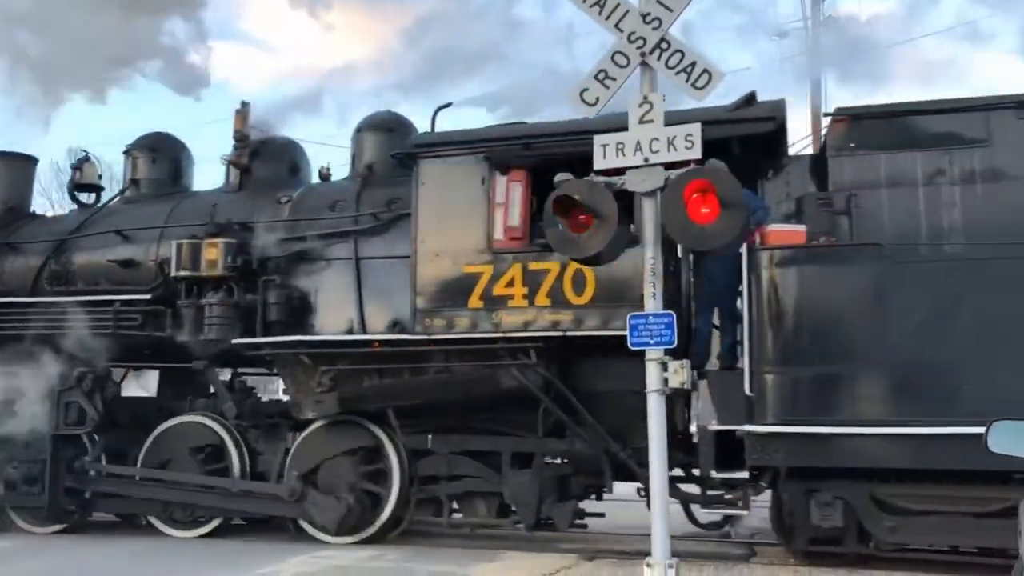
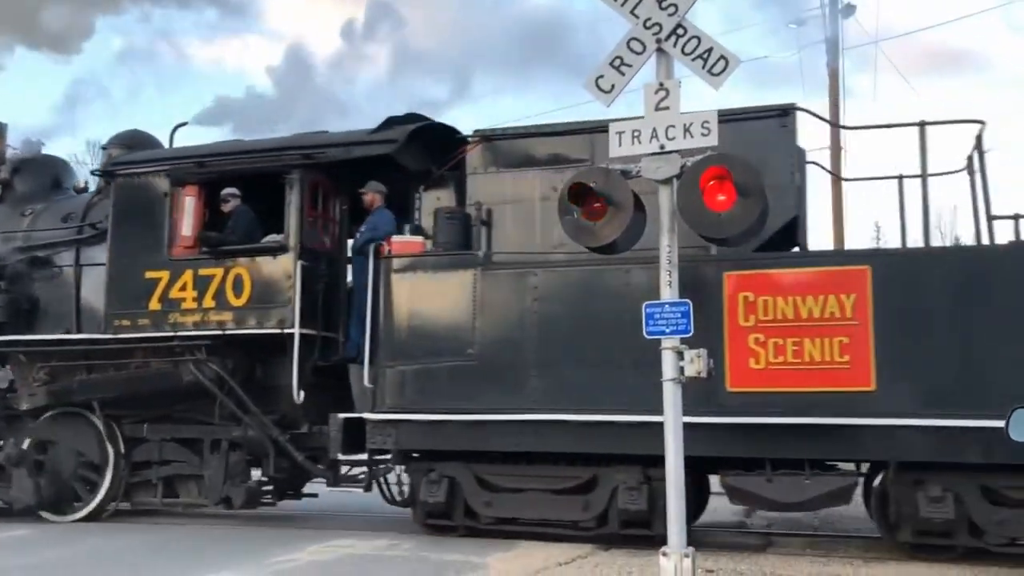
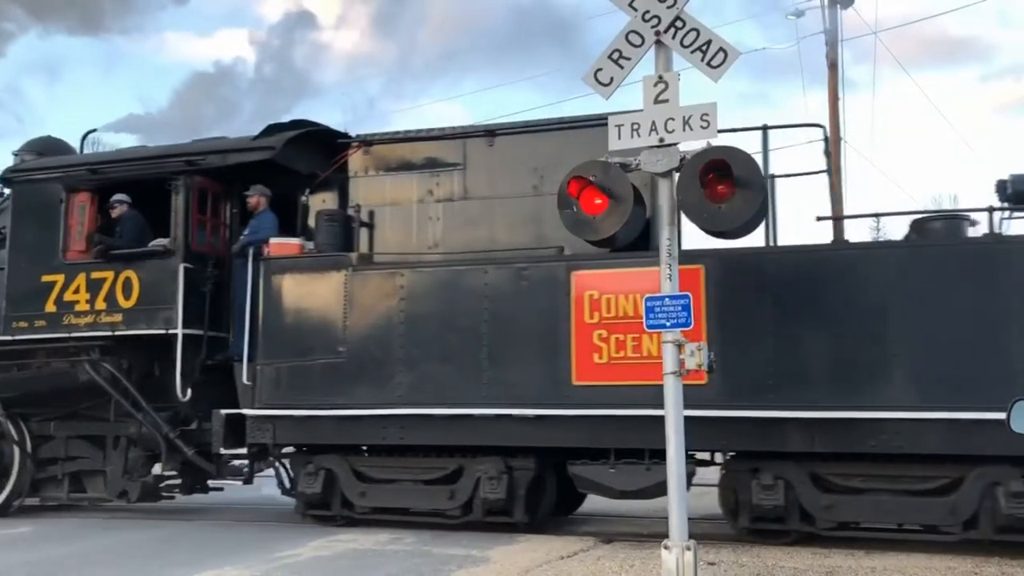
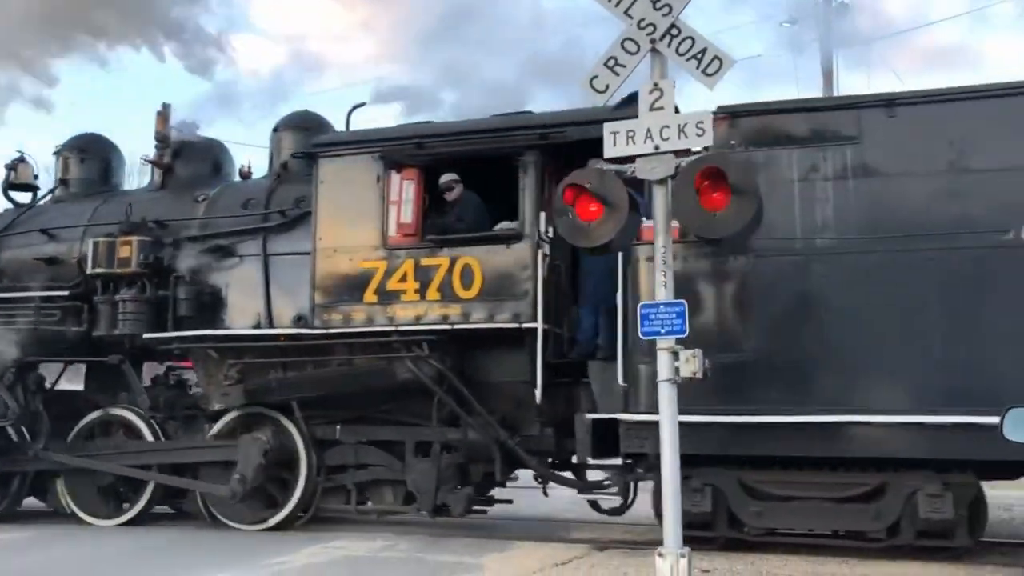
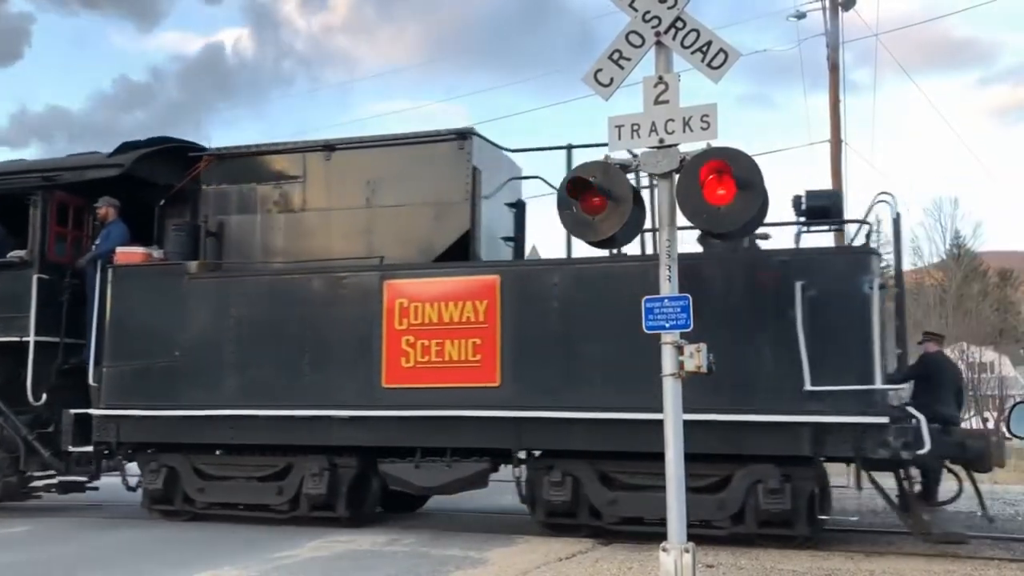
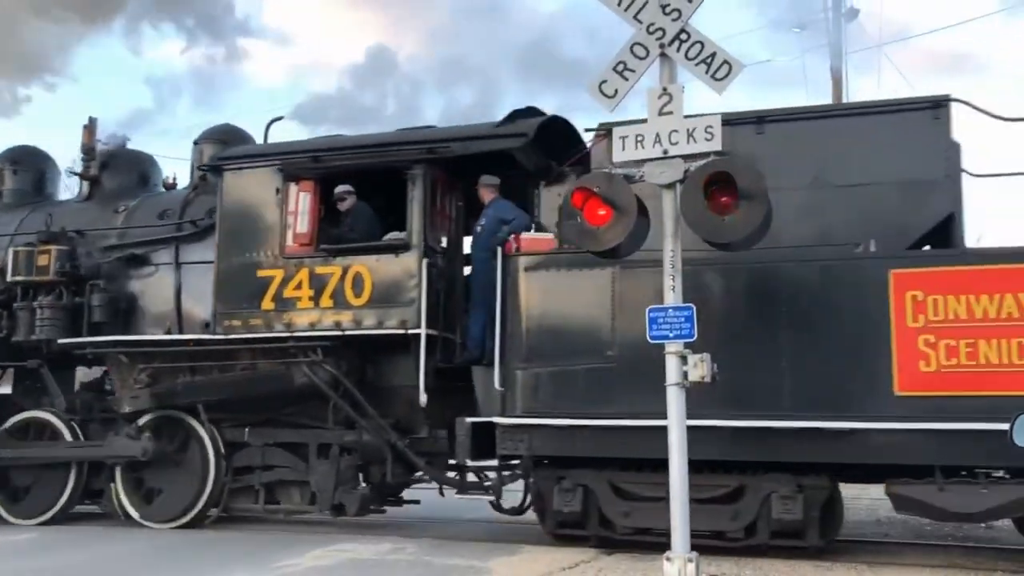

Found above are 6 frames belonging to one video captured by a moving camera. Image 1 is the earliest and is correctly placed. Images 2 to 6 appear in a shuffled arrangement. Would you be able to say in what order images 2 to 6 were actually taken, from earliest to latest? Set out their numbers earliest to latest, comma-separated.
4, 6, 2, 3, 5
